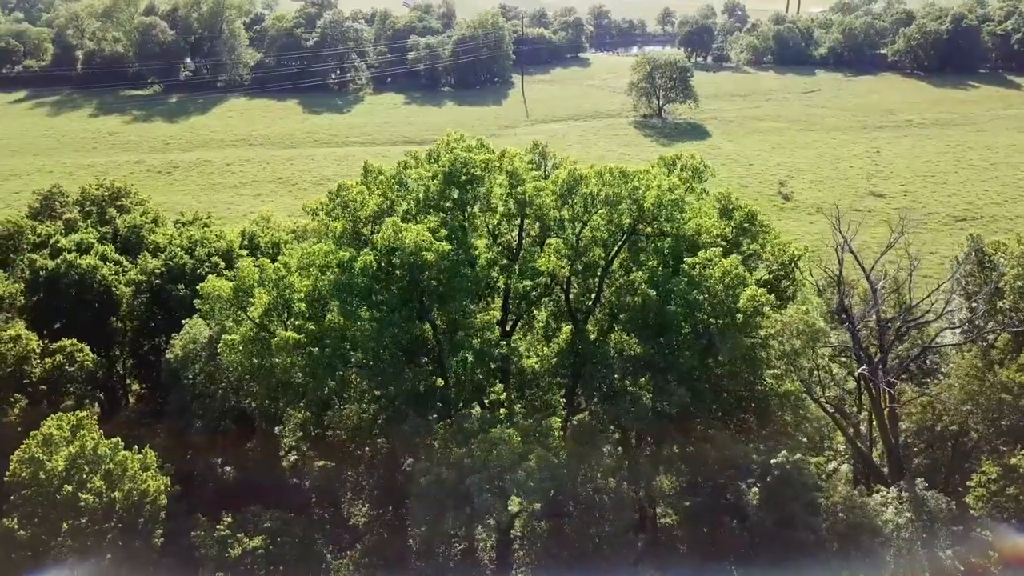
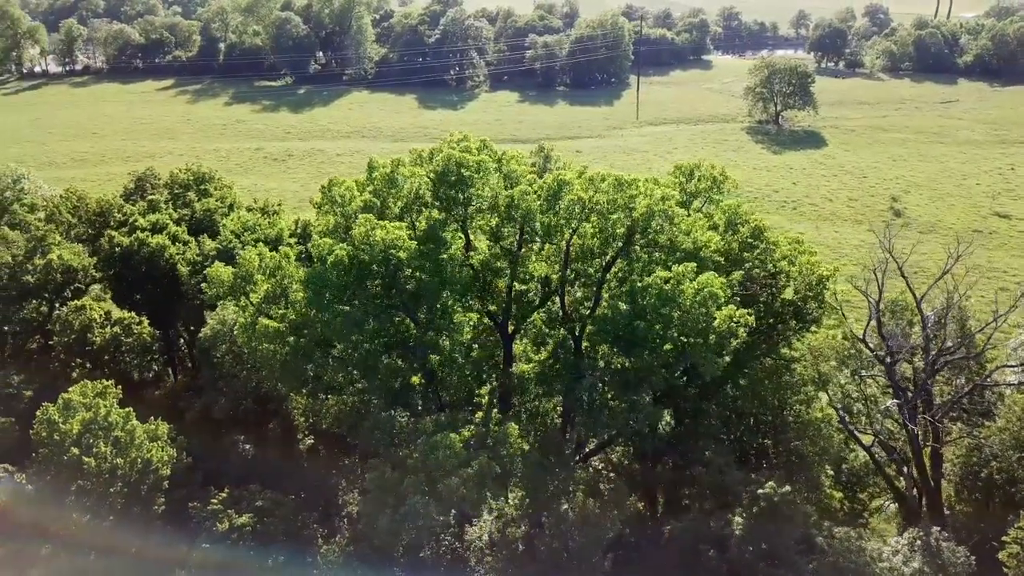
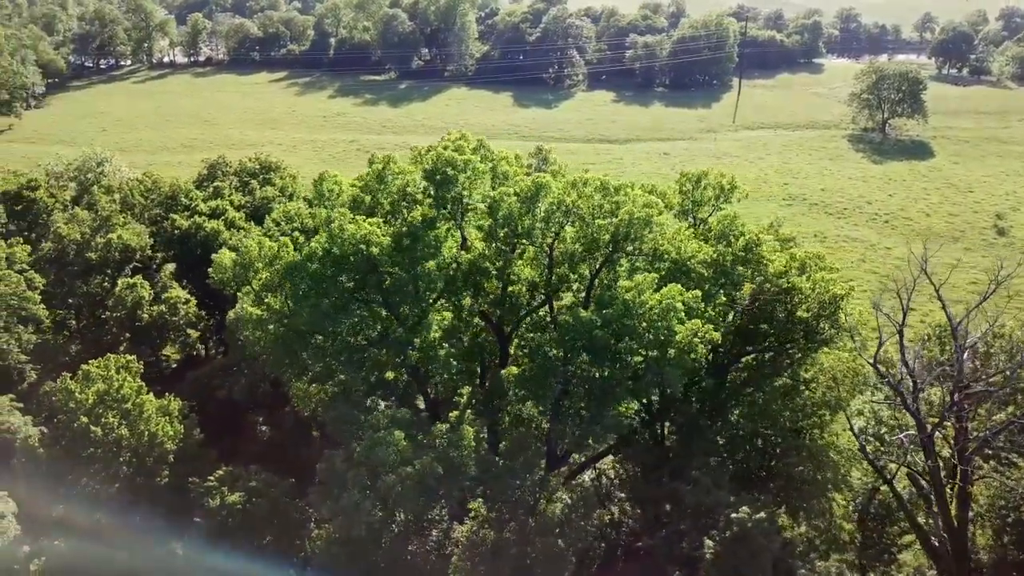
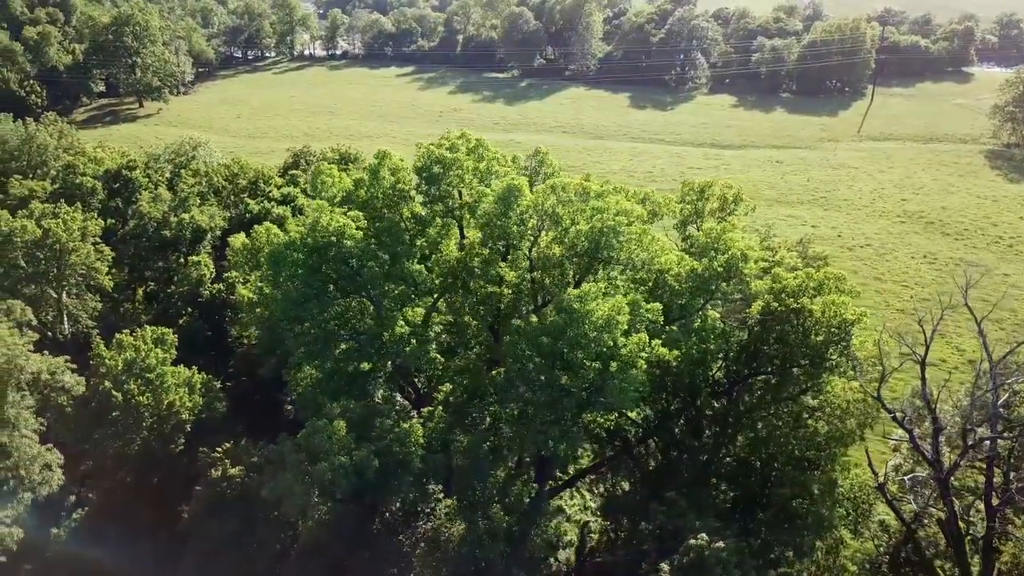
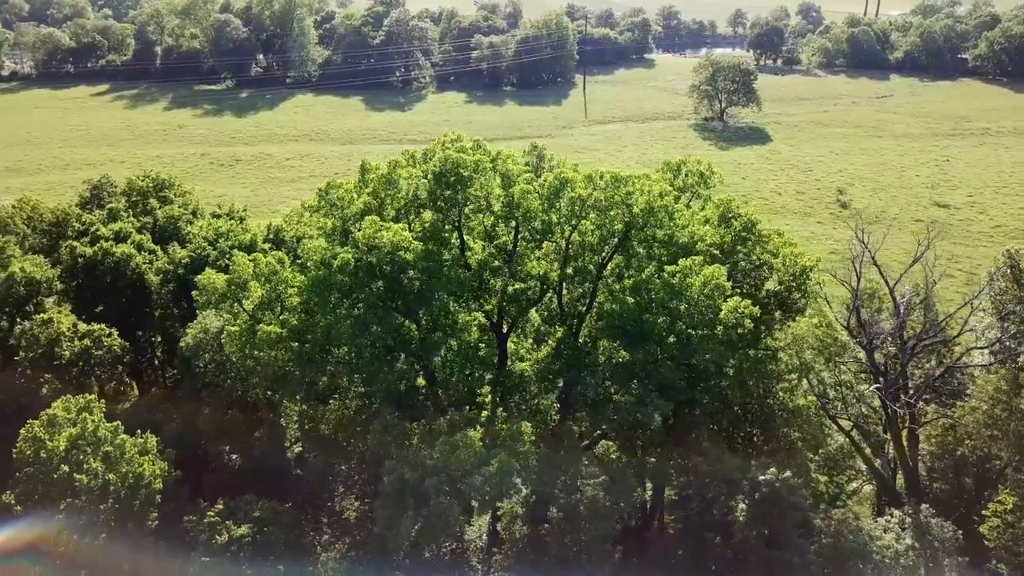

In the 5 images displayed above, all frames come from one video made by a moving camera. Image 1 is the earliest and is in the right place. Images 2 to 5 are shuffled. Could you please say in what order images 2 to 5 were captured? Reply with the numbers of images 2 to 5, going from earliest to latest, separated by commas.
5, 2, 3, 4
